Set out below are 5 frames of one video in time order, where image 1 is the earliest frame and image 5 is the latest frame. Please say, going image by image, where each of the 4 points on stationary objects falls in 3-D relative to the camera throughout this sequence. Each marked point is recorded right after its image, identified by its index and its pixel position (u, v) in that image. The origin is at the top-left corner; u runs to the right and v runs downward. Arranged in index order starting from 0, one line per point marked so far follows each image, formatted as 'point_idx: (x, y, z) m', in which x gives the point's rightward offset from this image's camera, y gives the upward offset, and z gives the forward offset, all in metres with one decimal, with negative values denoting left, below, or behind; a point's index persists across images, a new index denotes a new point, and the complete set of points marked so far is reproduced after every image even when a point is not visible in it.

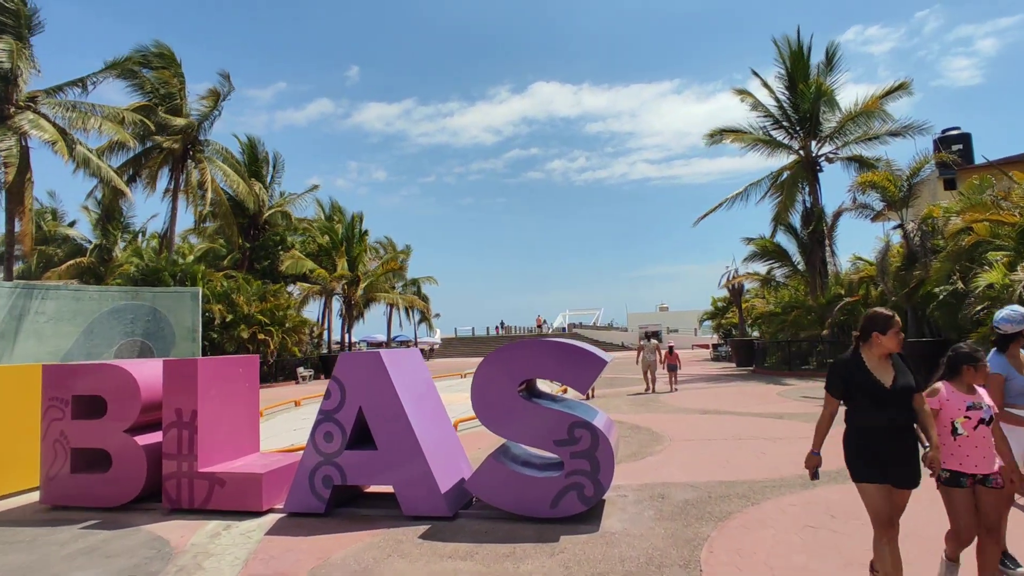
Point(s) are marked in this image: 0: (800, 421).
0: (+4.5, -2.1, +9.9) m
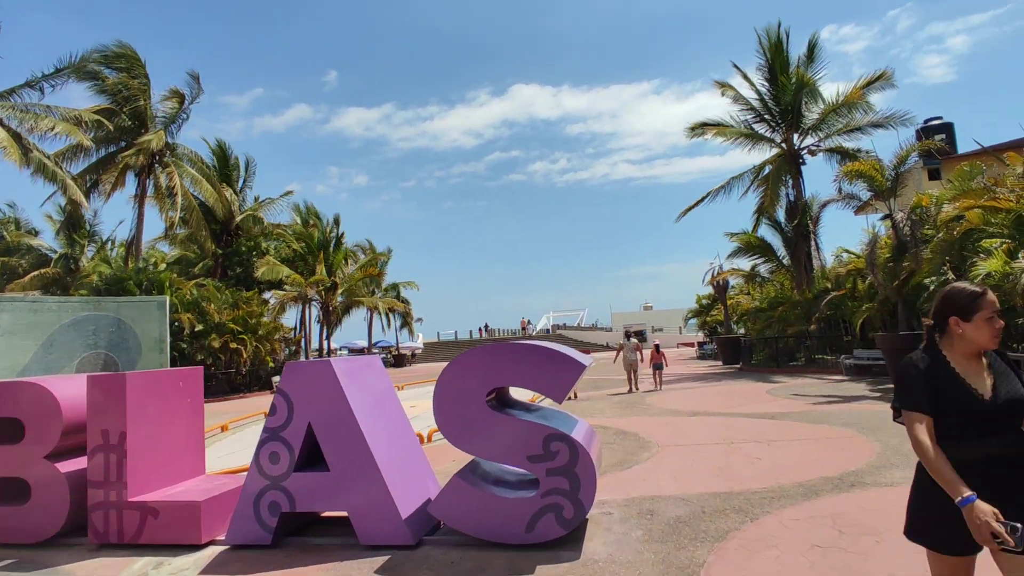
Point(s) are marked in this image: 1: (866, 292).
0: (+4.2, -2.0, +9.4) m
1: (+8.6, -0.1, +15.3) m
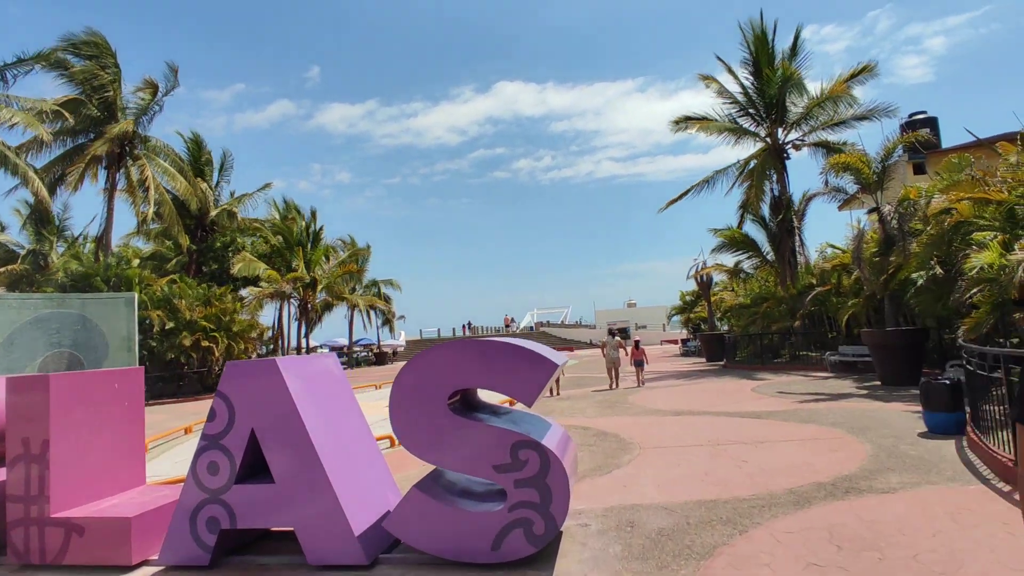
0: (+3.9, -1.9, +9.1) m
1: (+8.1, 0.0, +15.0) m
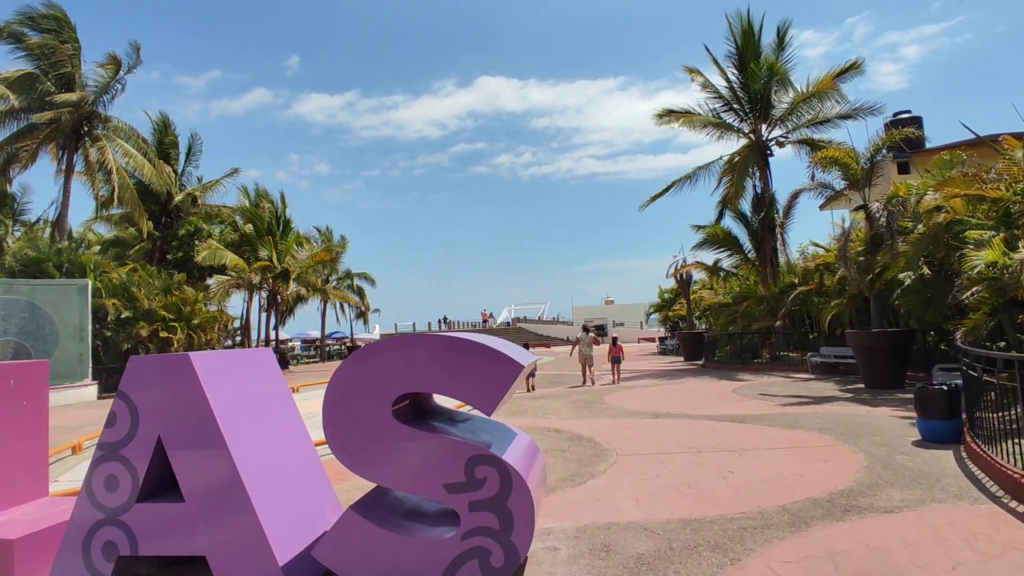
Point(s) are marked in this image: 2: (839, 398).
0: (+3.4, -1.9, +8.6) m
1: (+7.5, 0.0, +14.7) m
2: (+5.7, -1.9, +10.9) m
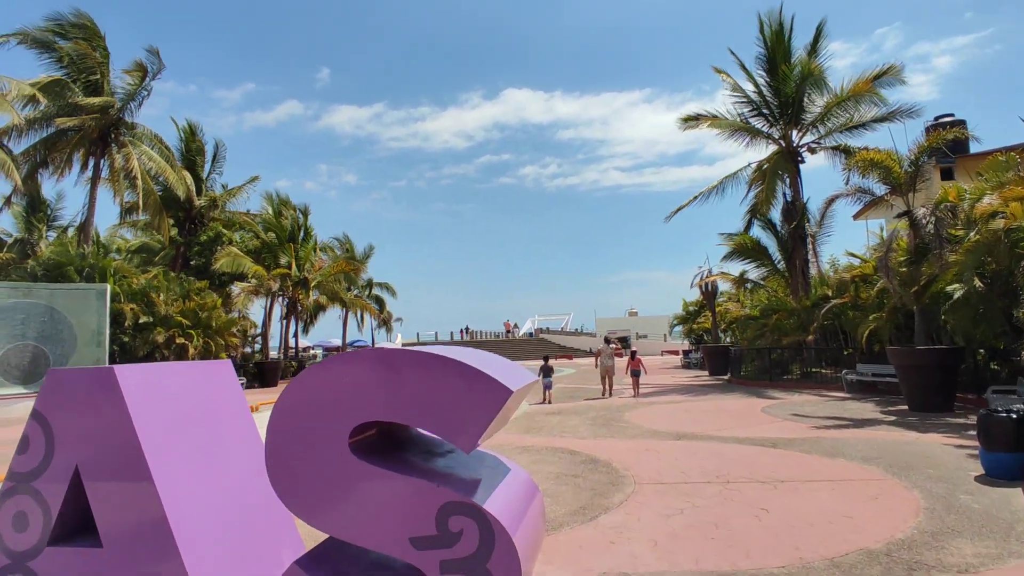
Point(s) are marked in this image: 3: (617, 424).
0: (+3.5, -2.0, +7.8) m
1: (+7.9, -0.3, +13.7) m
2: (+5.9, -2.1, +10.0) m
3: (+1.8, -2.3, +10.7) m
